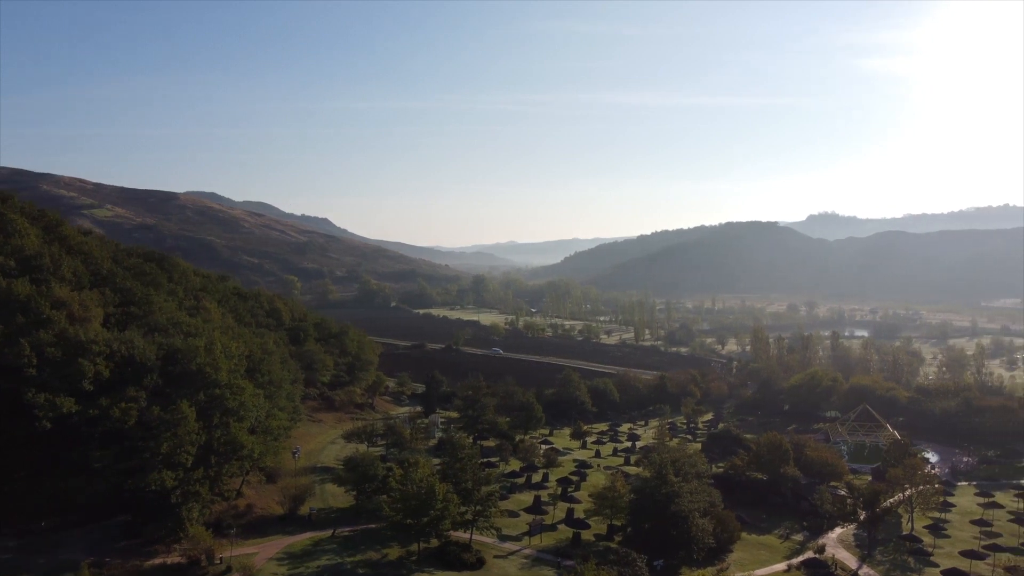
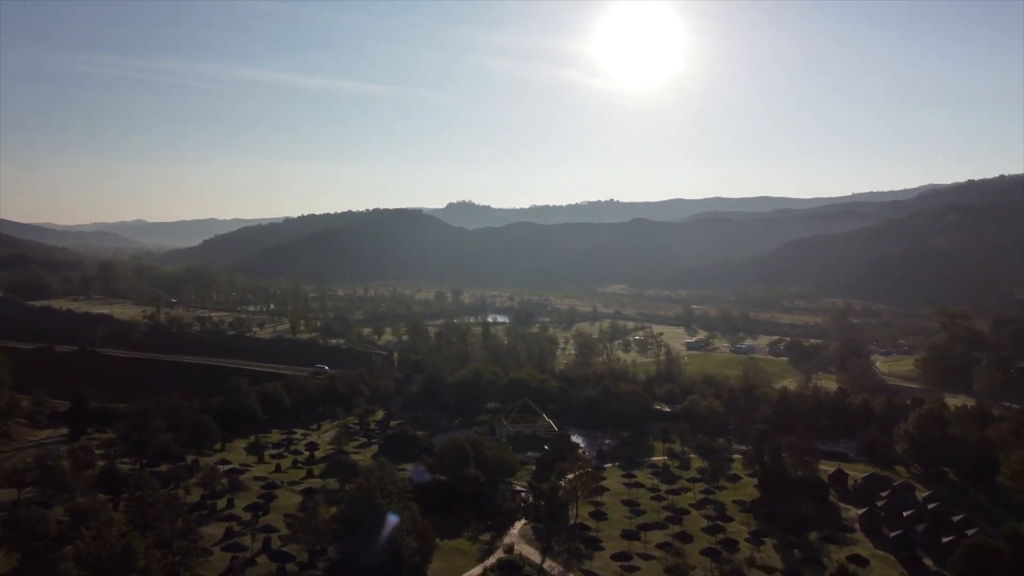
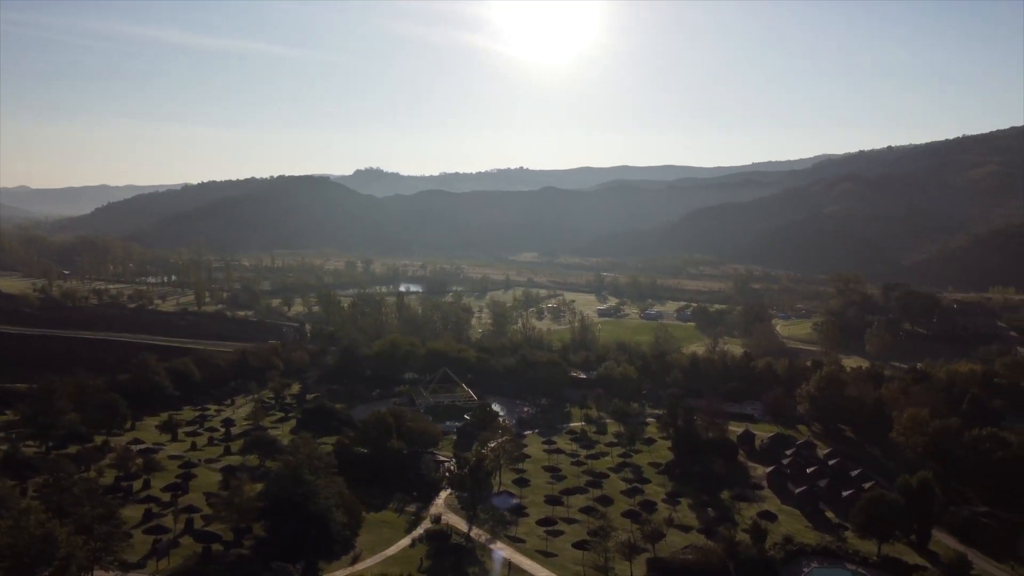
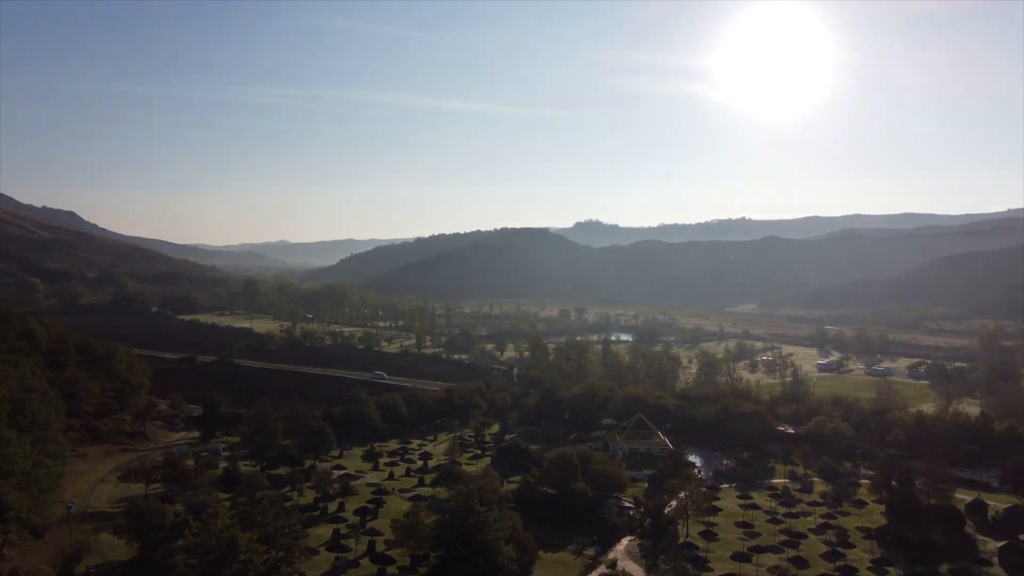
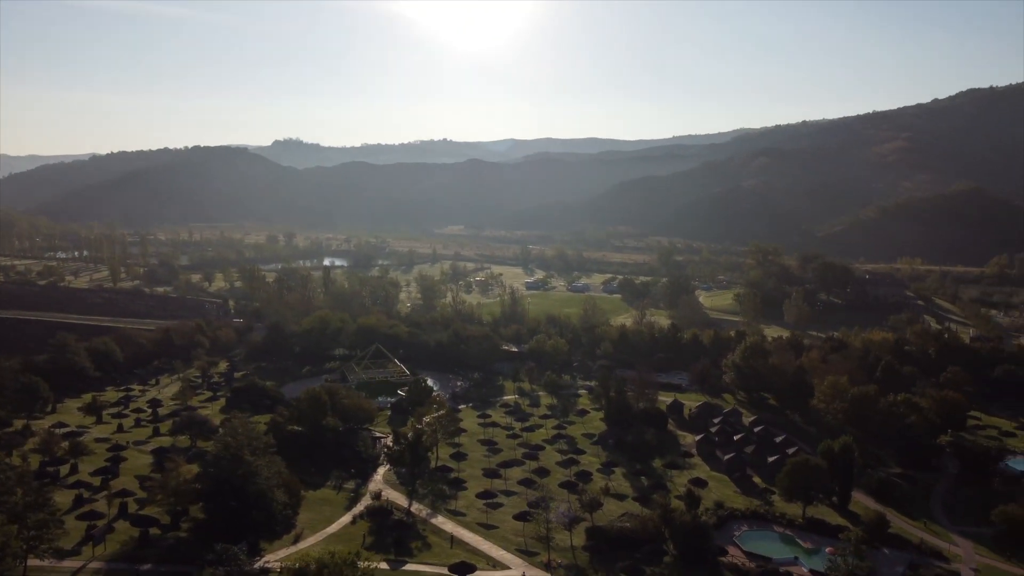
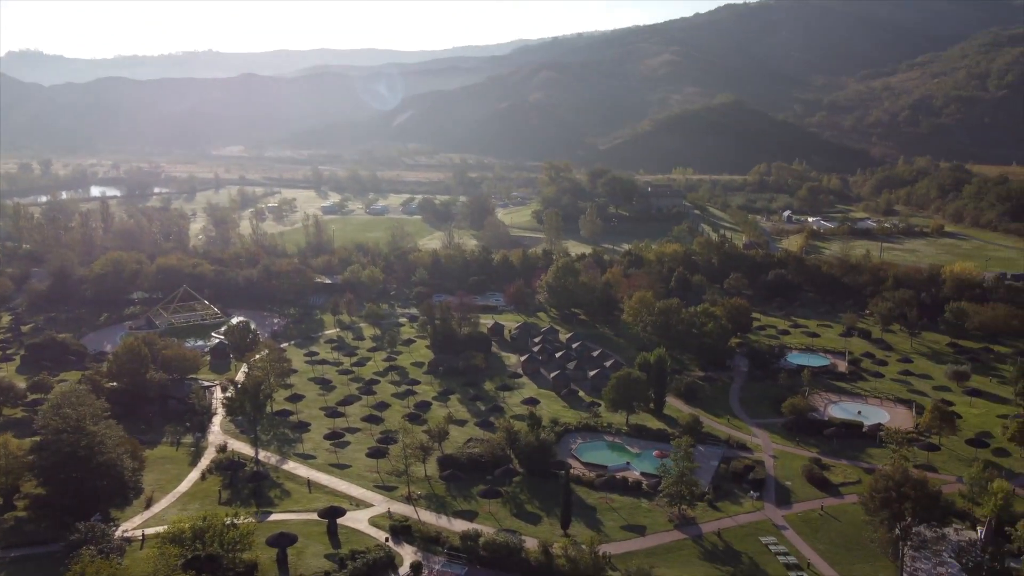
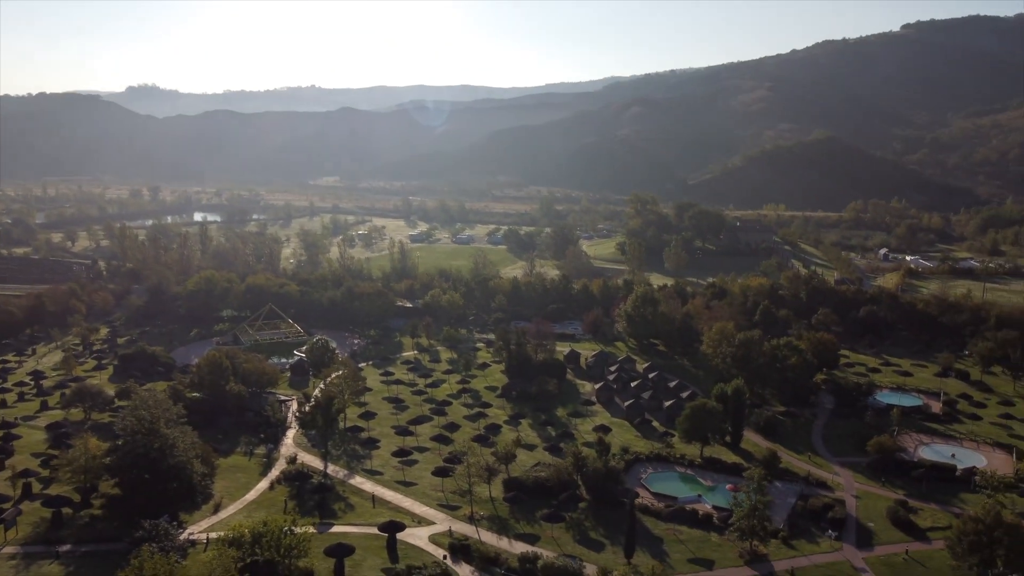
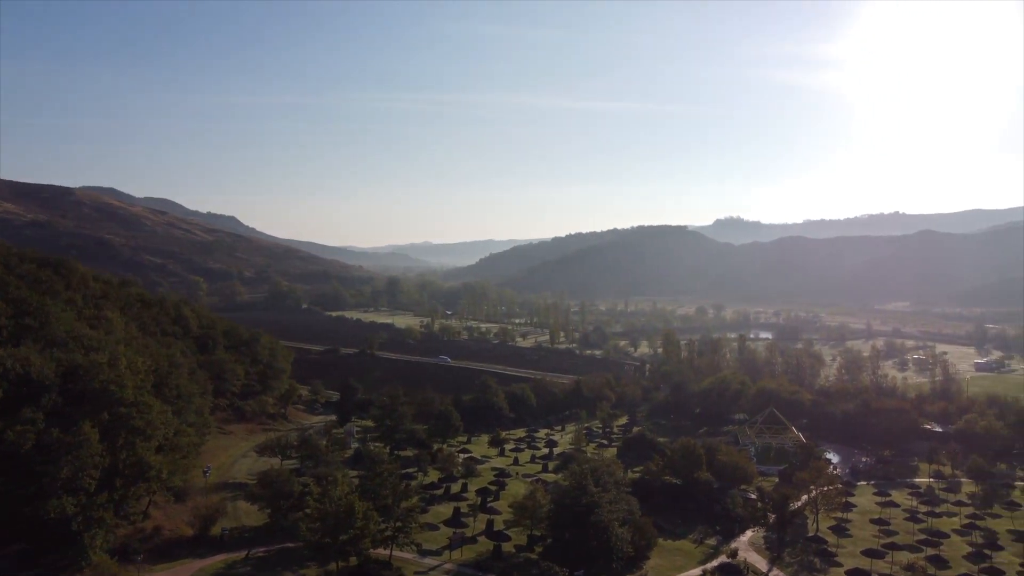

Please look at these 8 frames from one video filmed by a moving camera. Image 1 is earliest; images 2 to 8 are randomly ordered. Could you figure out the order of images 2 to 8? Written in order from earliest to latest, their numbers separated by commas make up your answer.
8, 4, 2, 3, 5, 7, 6
